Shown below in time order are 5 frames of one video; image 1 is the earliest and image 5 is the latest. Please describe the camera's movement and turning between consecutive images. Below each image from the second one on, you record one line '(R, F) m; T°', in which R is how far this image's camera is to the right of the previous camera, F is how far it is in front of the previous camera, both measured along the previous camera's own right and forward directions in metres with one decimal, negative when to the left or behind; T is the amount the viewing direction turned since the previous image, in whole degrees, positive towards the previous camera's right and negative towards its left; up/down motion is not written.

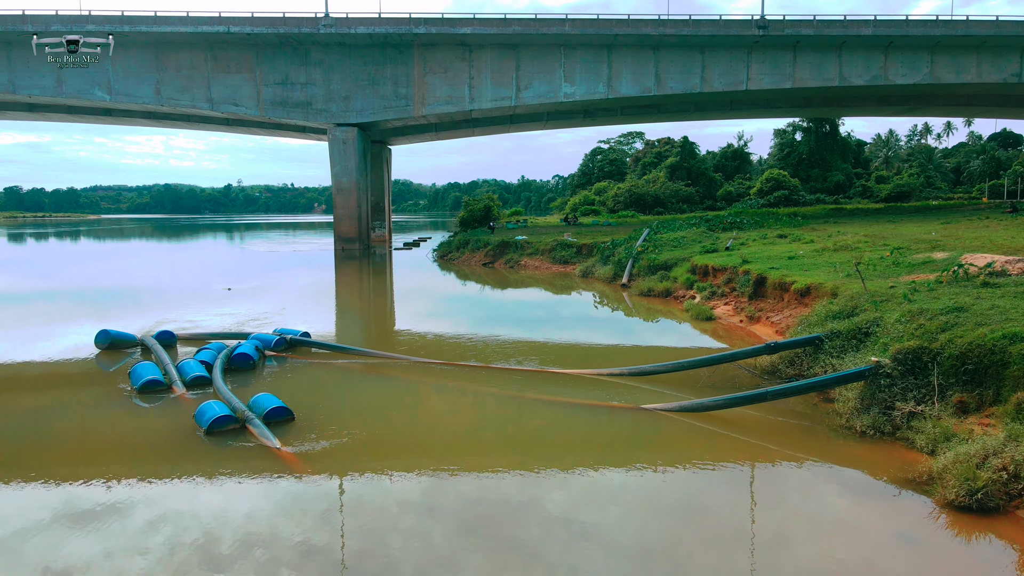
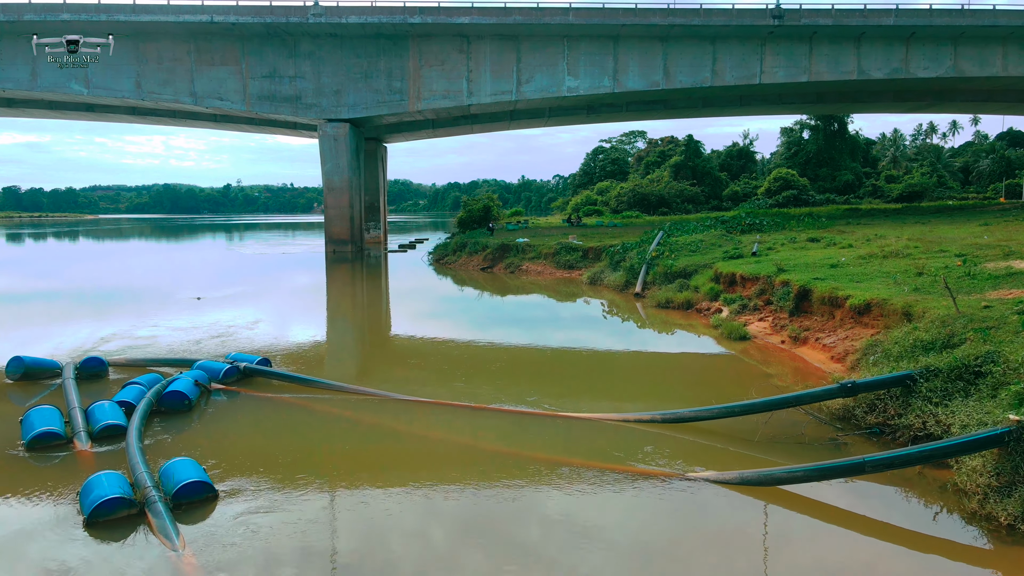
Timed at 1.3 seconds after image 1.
(0.0, +1.1) m; 0°
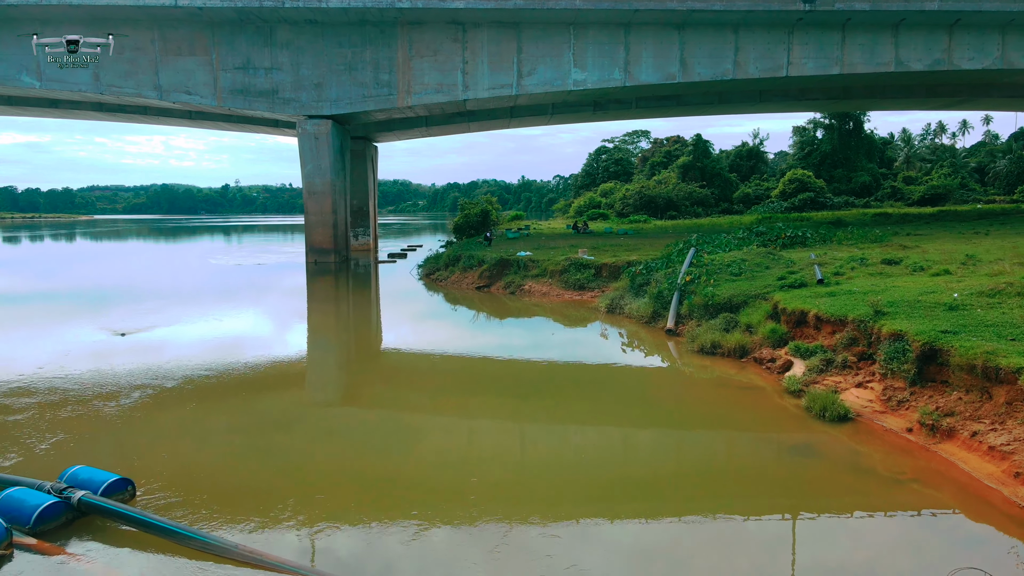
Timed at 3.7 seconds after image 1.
(0.0, +2.0) m; 0°
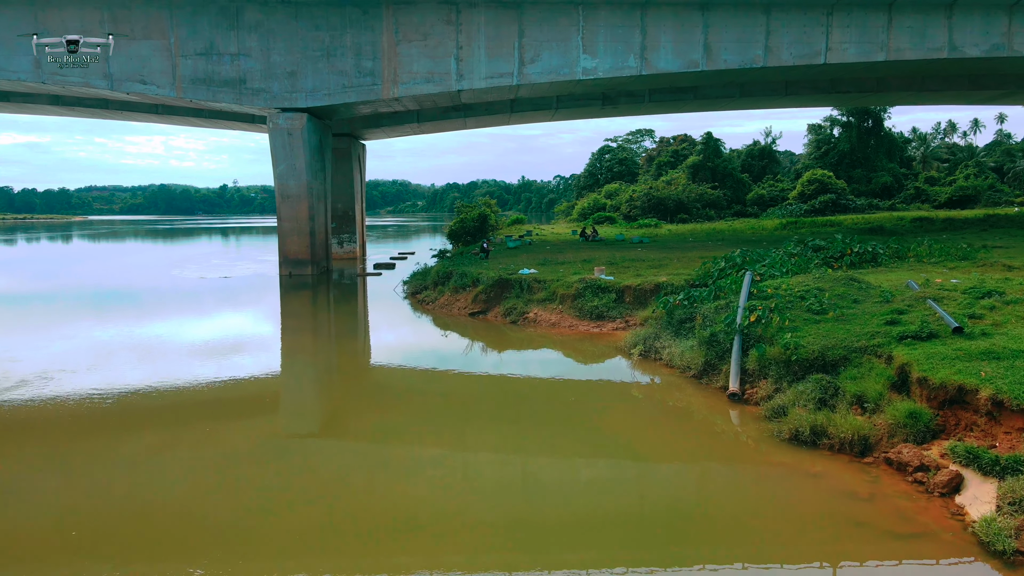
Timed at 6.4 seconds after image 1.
(0.0, +2.3) m; 0°
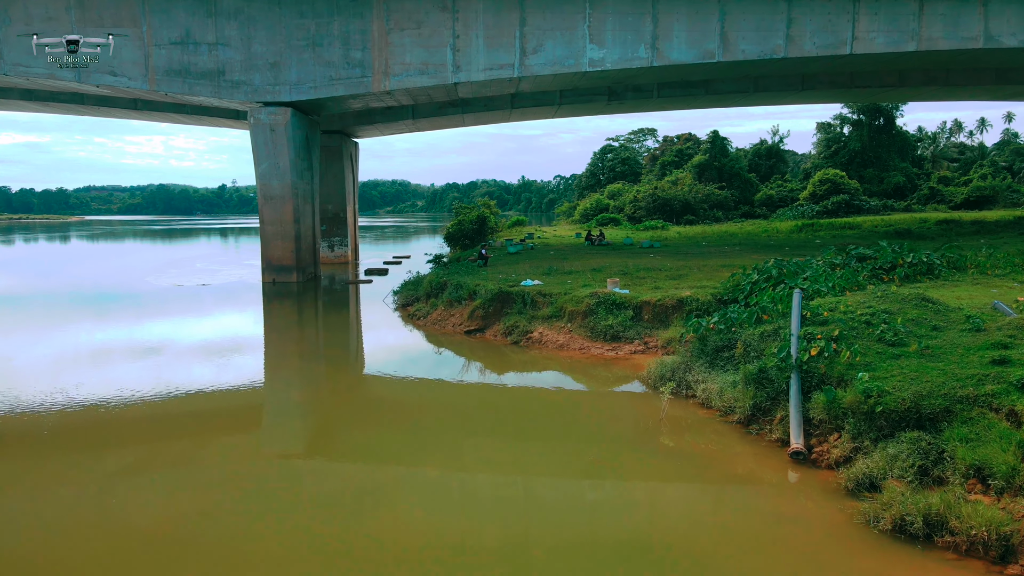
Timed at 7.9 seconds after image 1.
(0.0, +1.2) m; 0°
